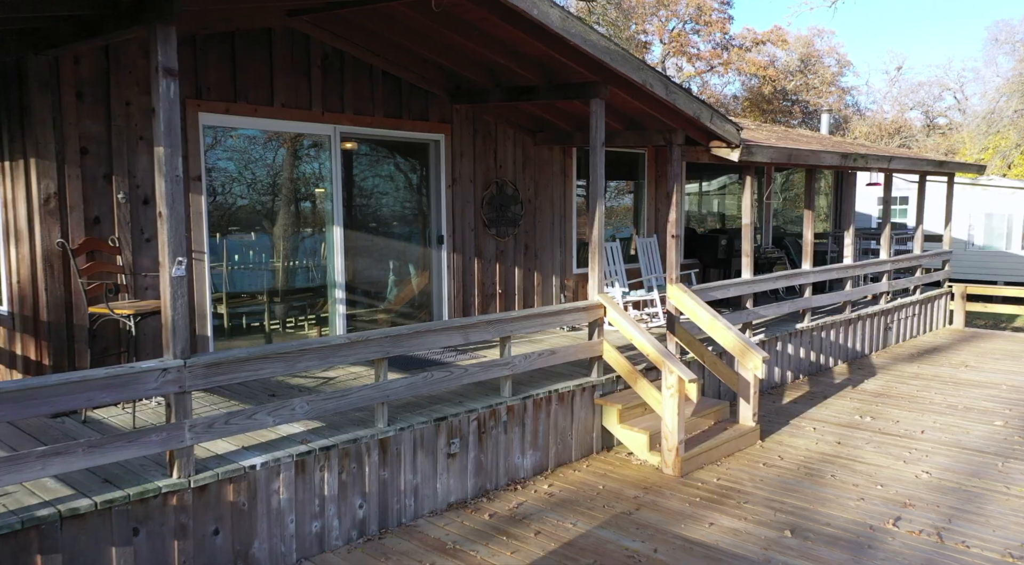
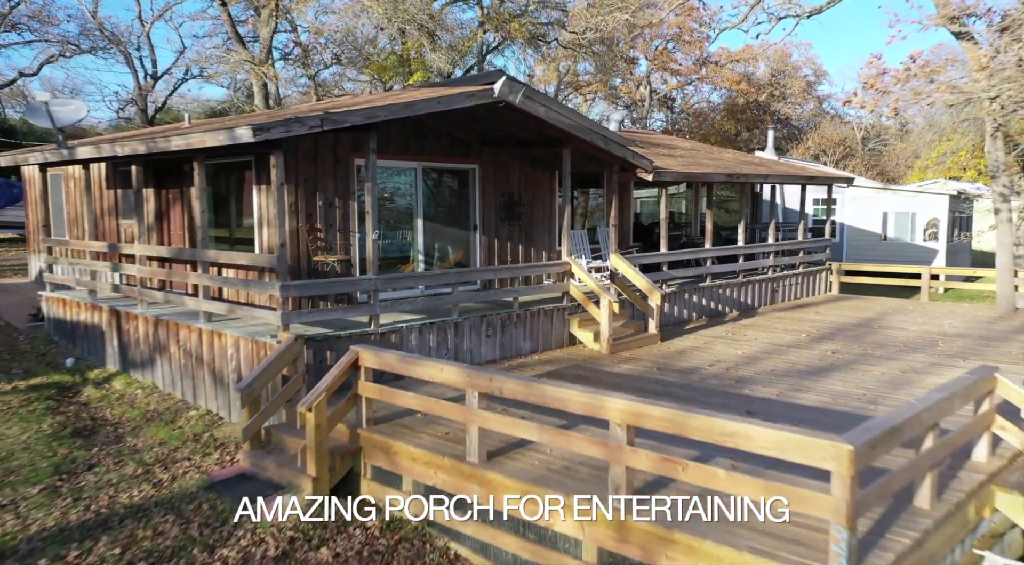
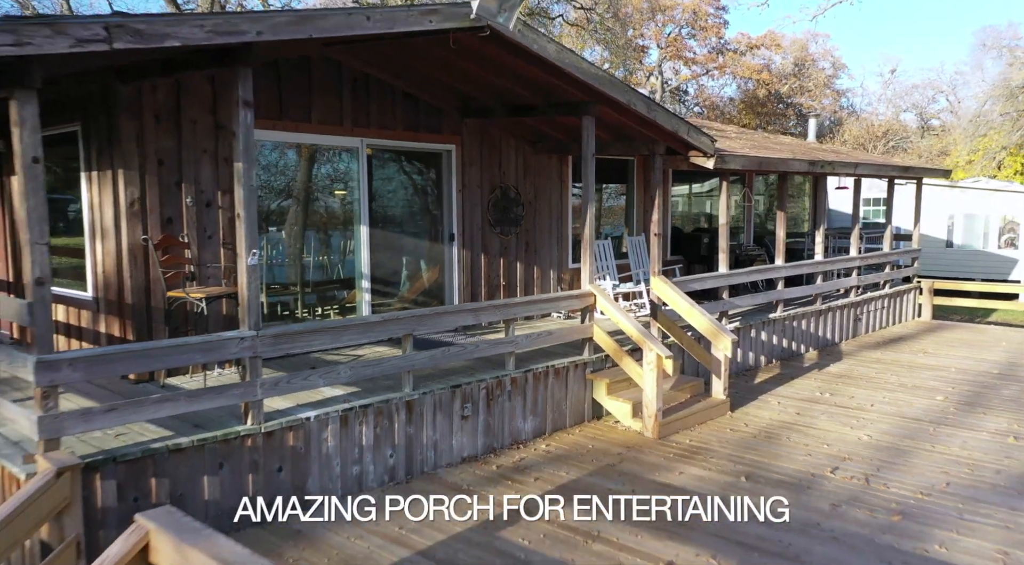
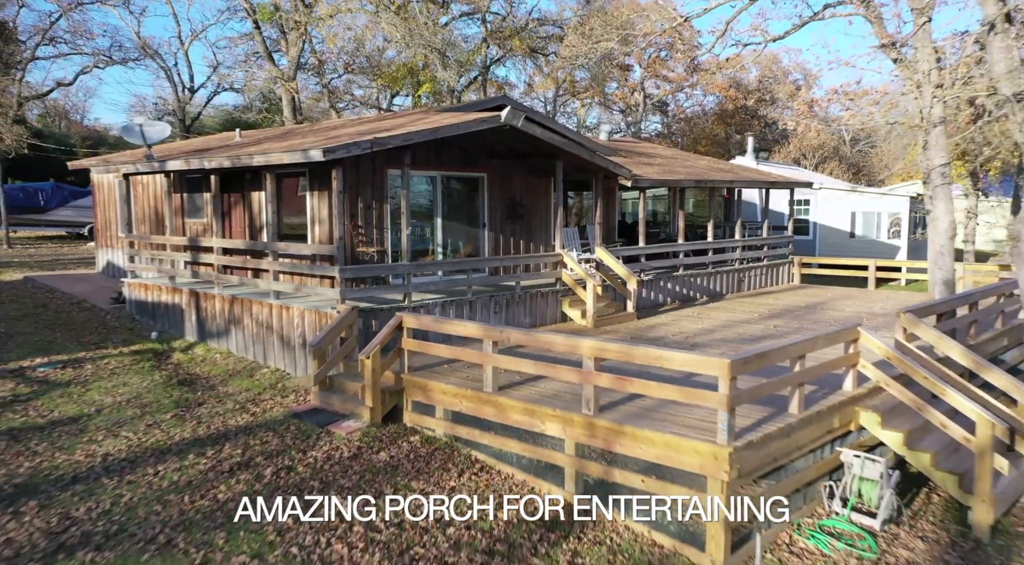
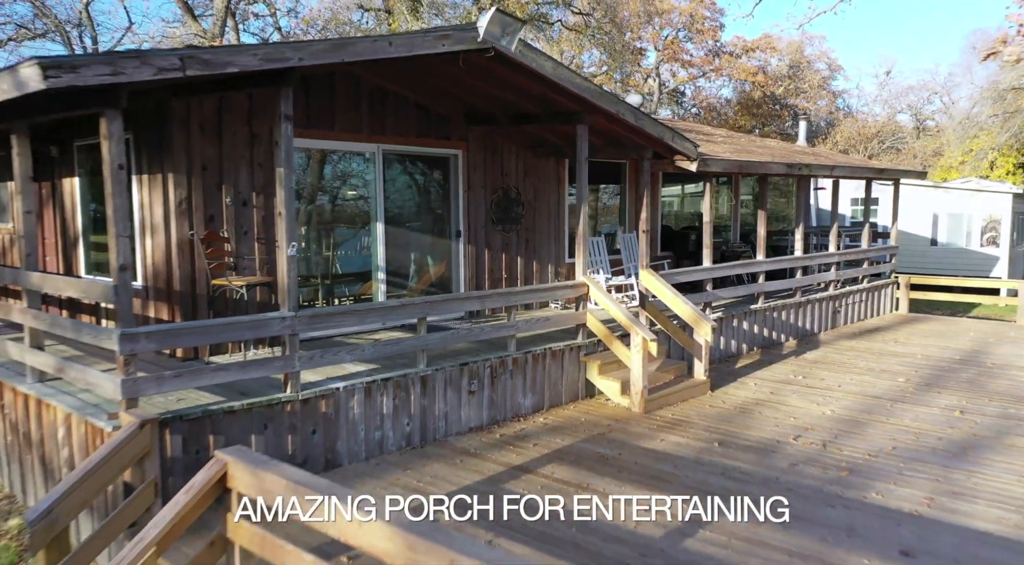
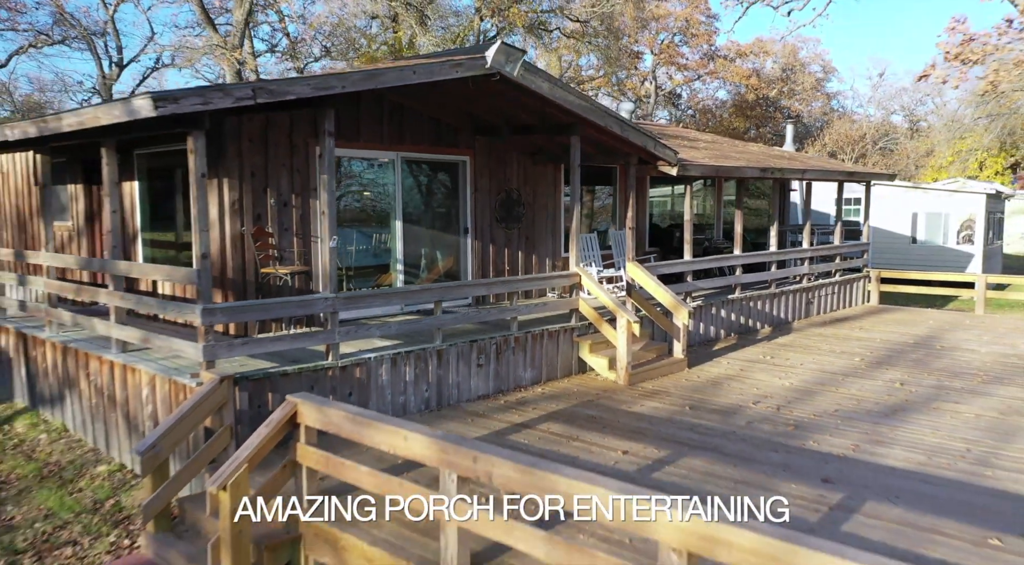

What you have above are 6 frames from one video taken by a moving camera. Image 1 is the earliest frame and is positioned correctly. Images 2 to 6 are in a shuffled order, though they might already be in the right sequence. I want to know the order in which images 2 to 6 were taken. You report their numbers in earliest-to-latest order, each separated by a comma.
3, 5, 6, 2, 4
